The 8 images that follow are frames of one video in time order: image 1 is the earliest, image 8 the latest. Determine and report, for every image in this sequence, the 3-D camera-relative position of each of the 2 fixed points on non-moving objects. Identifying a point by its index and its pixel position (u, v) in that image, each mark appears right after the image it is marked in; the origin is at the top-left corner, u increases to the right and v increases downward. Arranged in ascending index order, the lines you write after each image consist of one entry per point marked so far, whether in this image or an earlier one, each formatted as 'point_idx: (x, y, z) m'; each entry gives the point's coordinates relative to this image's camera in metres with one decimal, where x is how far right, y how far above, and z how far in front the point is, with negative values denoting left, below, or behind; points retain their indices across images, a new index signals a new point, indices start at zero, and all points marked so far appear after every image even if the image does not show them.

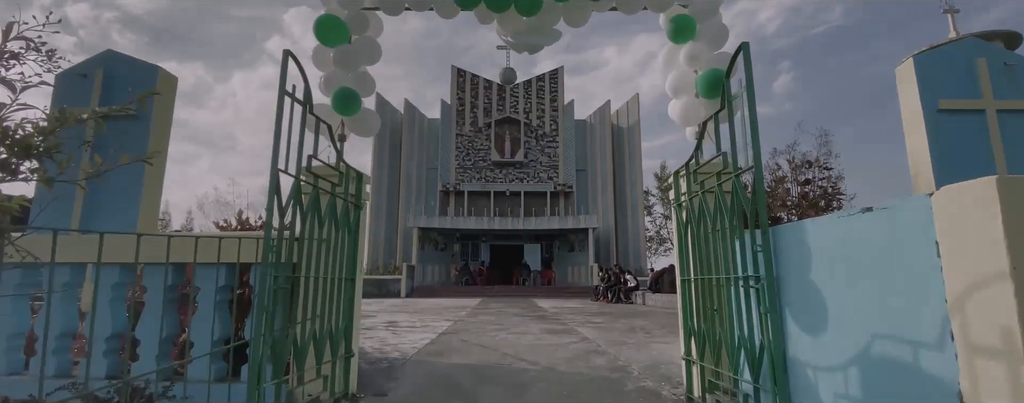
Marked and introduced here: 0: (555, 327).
0: (+0.5, -1.6, +5.9) m
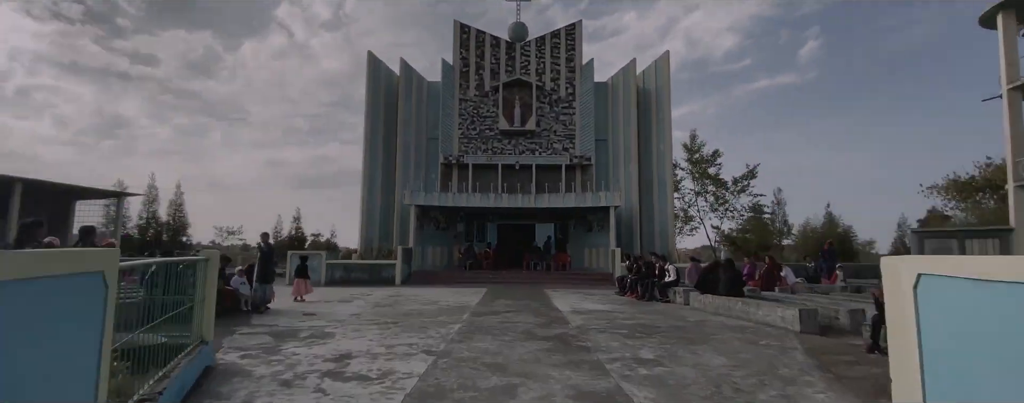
0: (+0.6, -1.5, +3.6) m
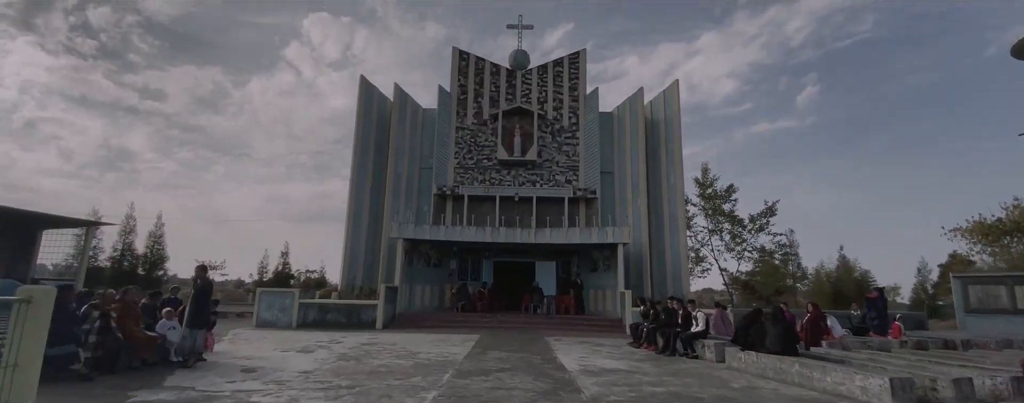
0: (+0.5, -1.5, +1.9) m
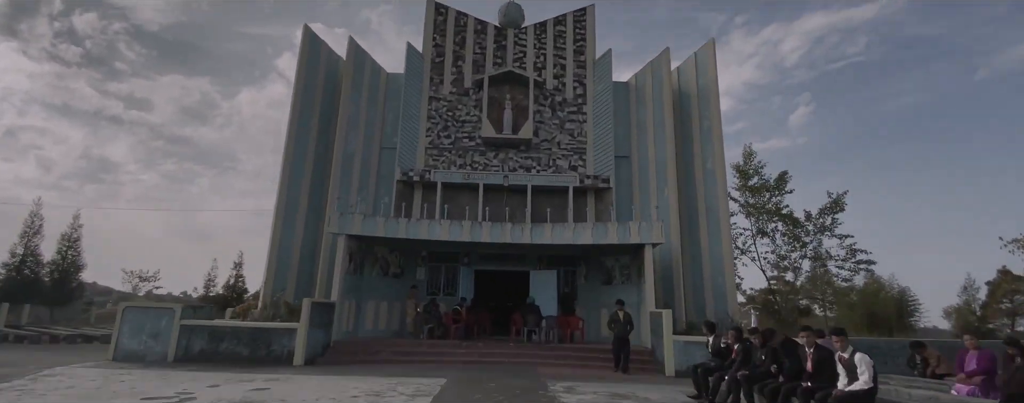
0: (+0.3, -0.6, -2.3) m
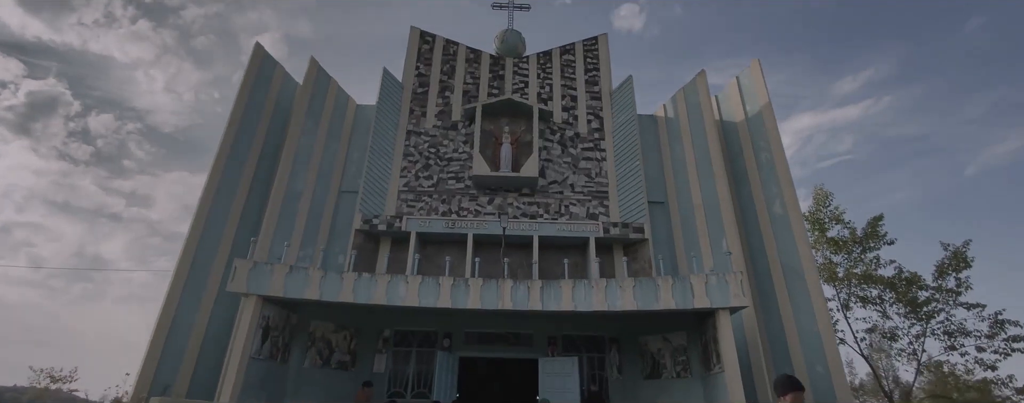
0: (+0.3, +1.5, -5.8) m
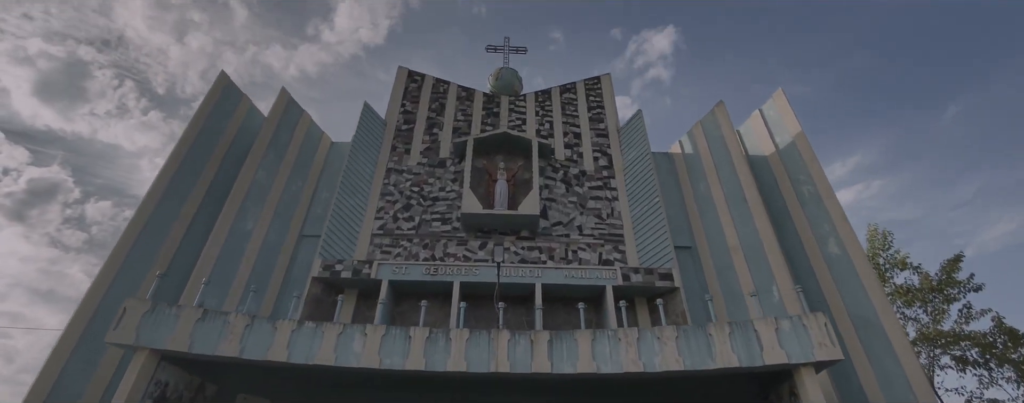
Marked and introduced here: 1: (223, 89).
0: (+0.3, +3.8, -7.0) m
1: (-6.0, +2.3, +9.5) m
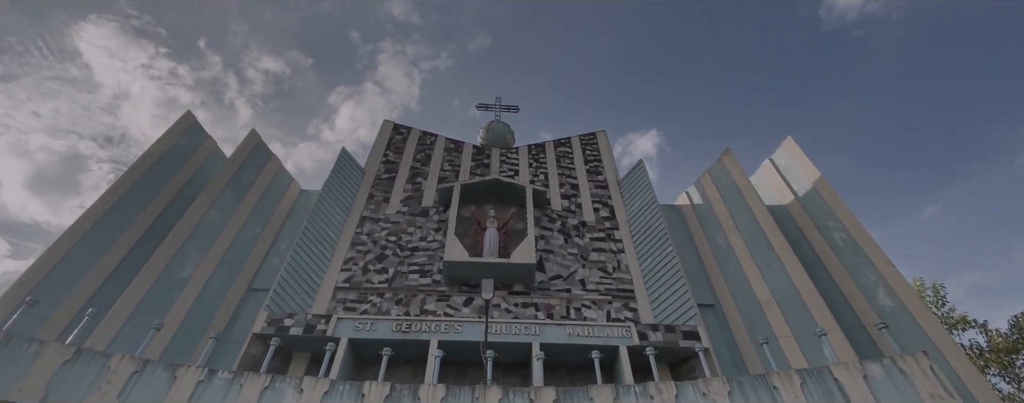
0: (+0.4, +6.2, -7.1) m
1: (-6.2, +1.4, +8.7) m
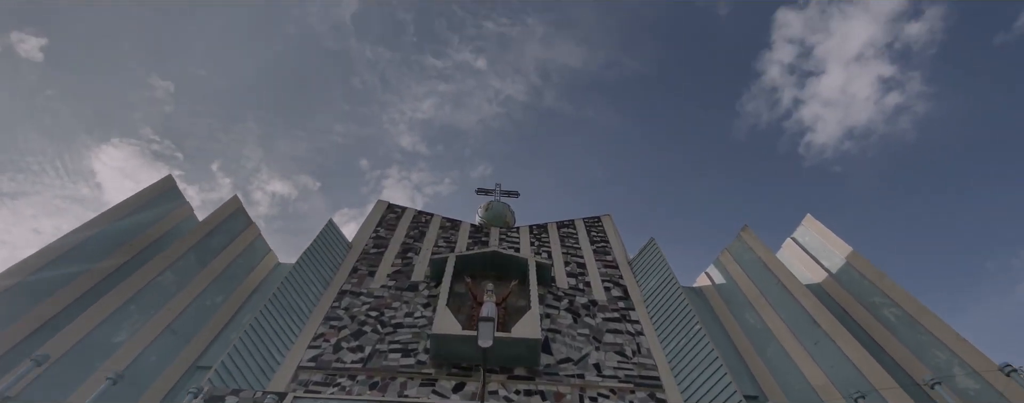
0: (+0.5, +9.0, -5.8) m
1: (-6.2, +0.2, +8.0) m
